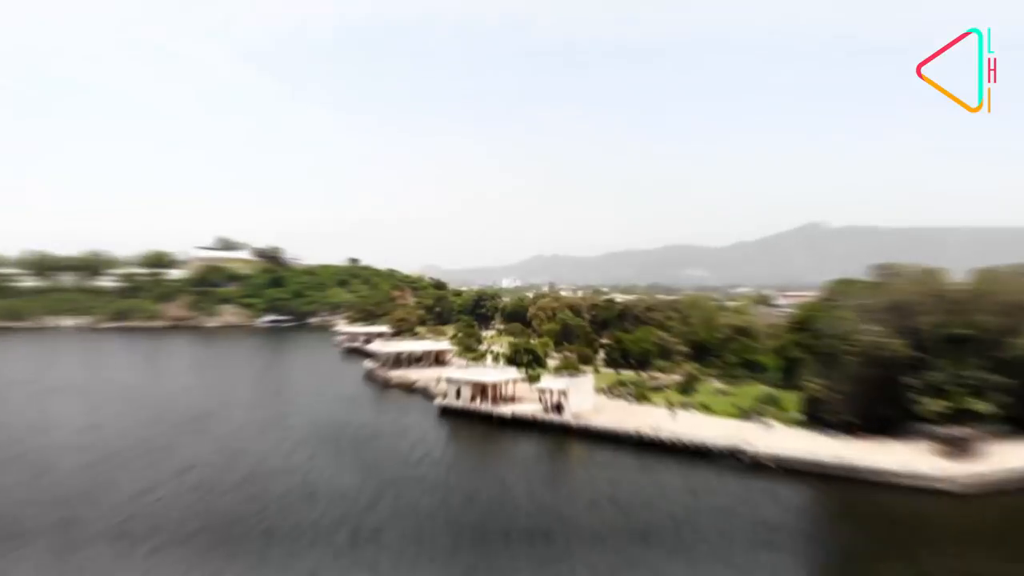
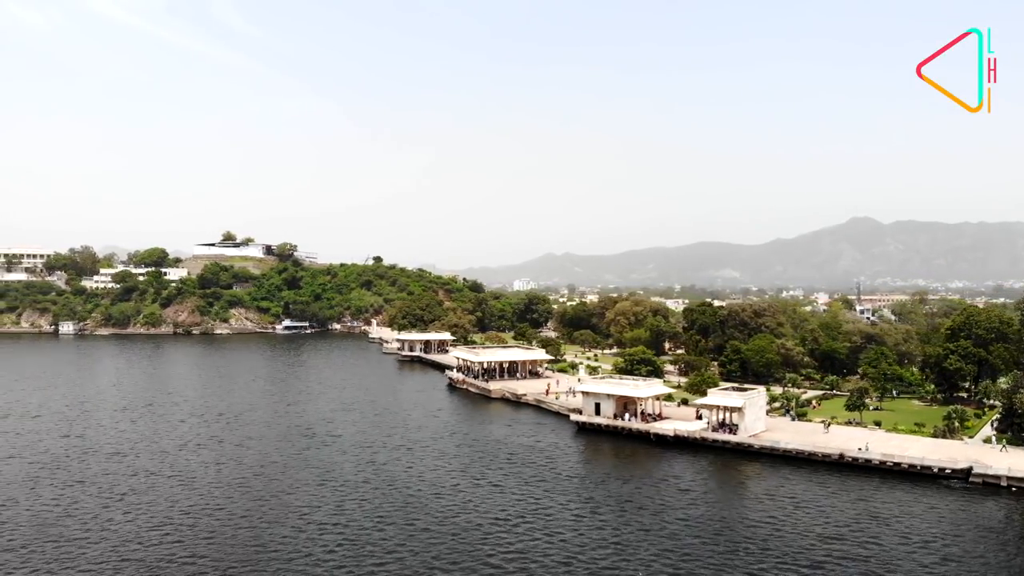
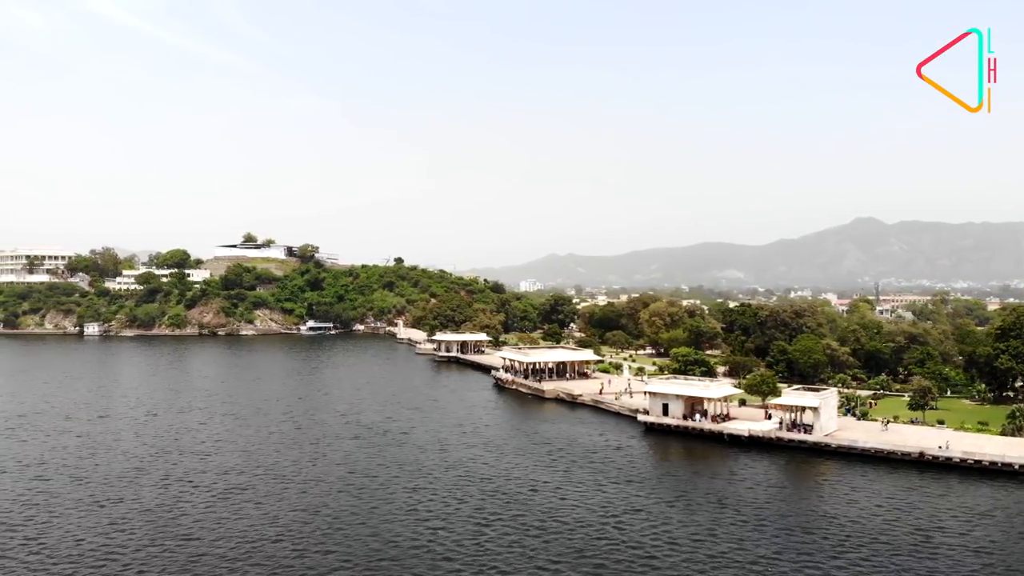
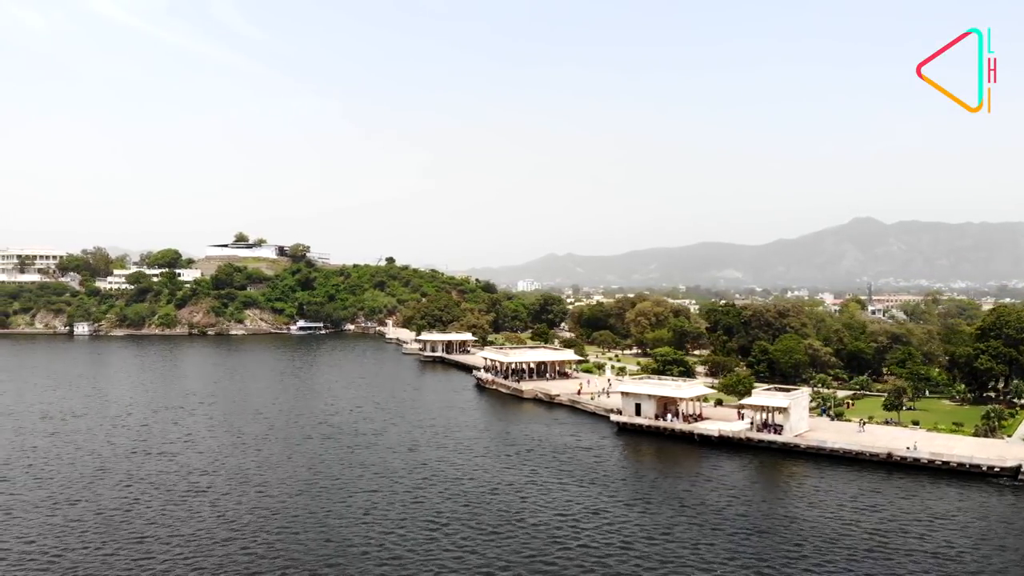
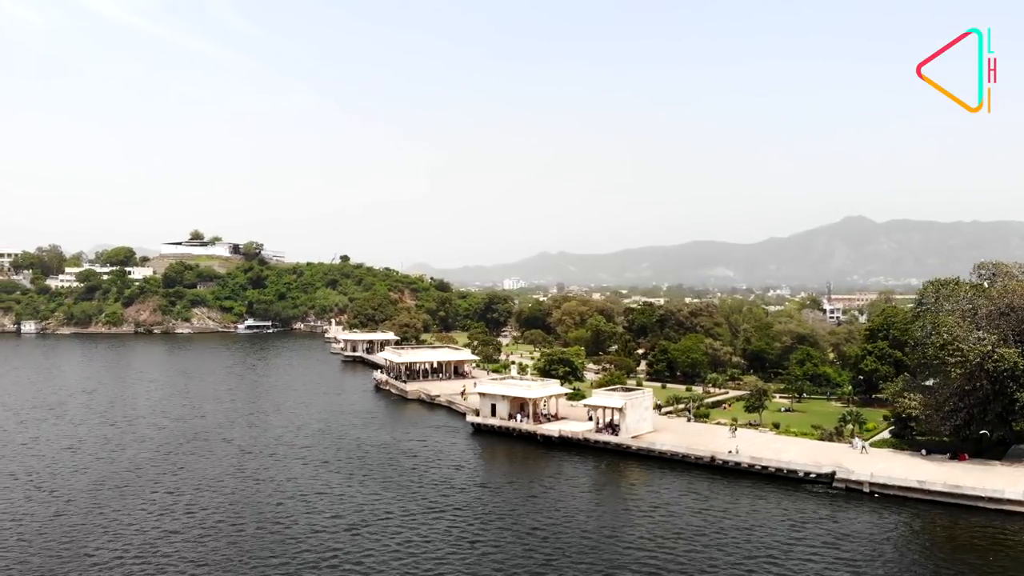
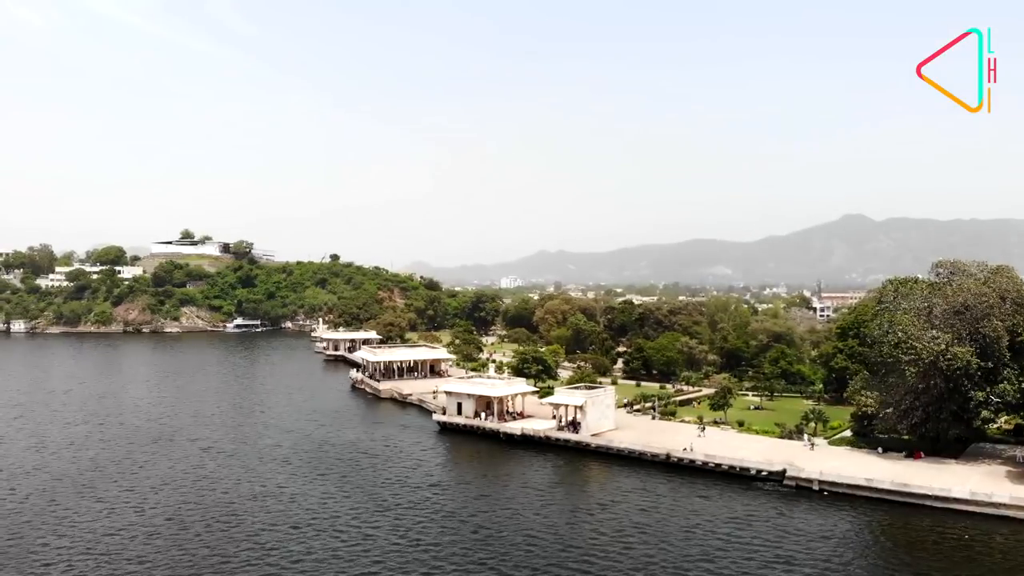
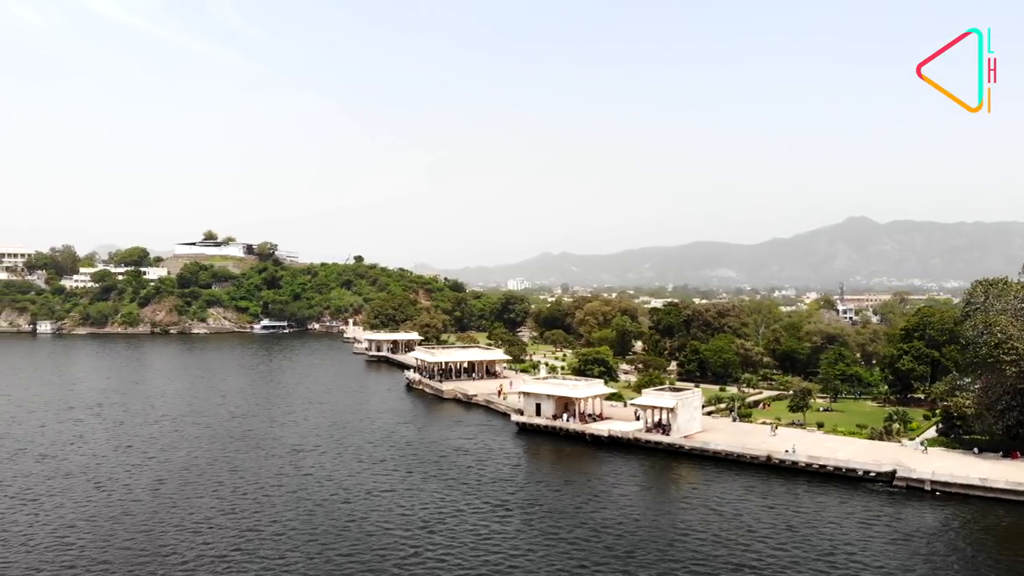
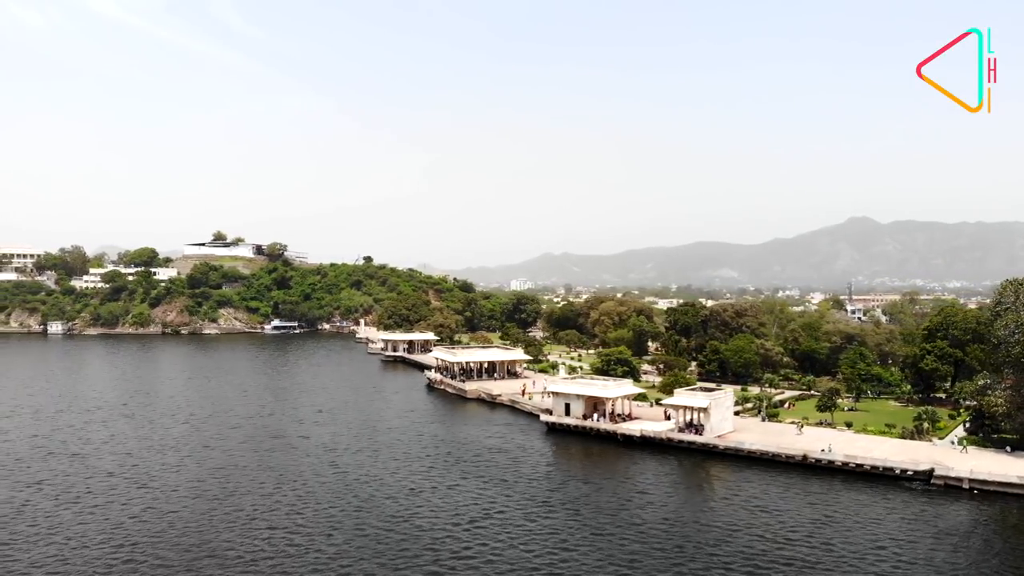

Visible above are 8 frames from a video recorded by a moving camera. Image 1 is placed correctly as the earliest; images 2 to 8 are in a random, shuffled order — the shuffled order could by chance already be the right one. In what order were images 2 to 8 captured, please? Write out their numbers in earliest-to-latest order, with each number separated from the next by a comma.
6, 5, 7, 8, 2, 4, 3
